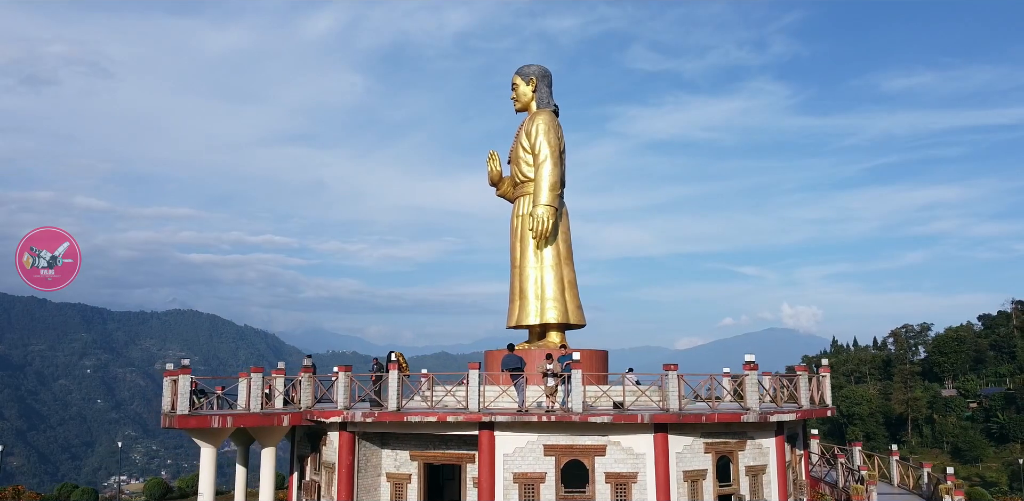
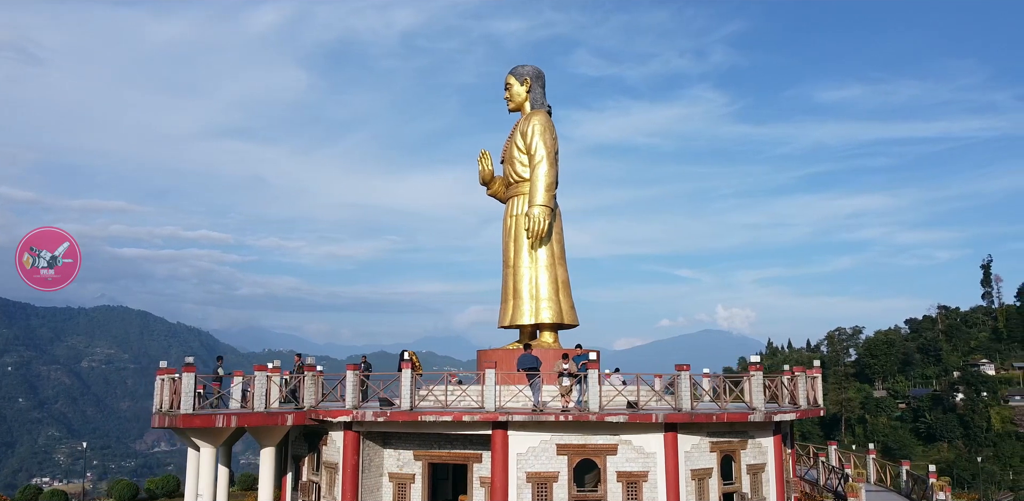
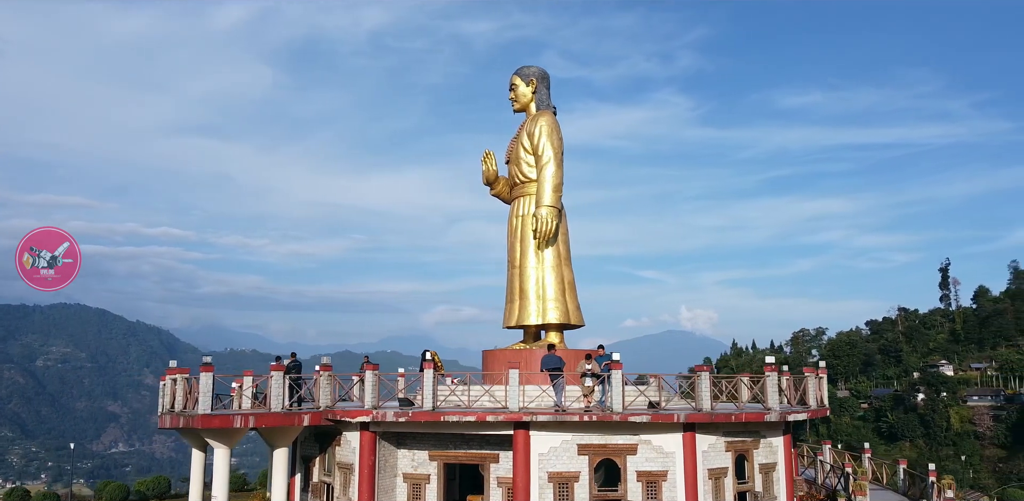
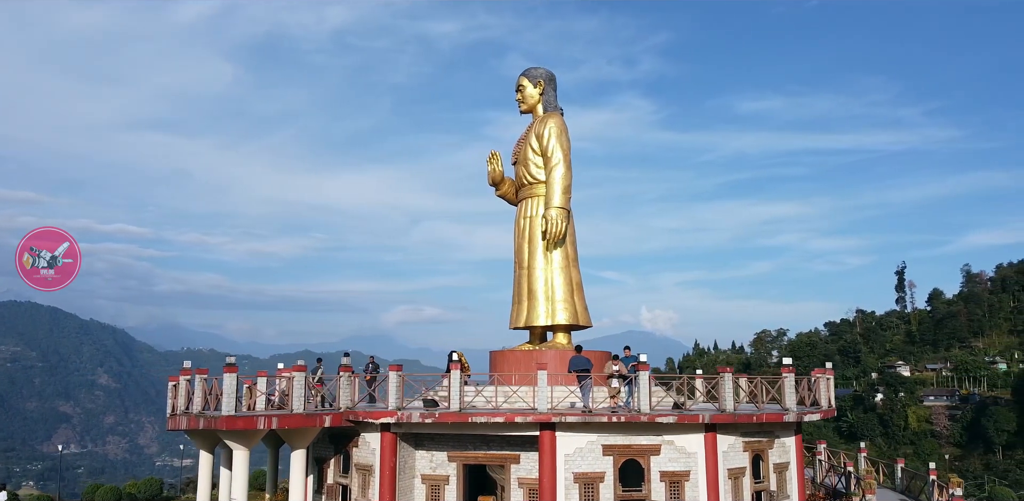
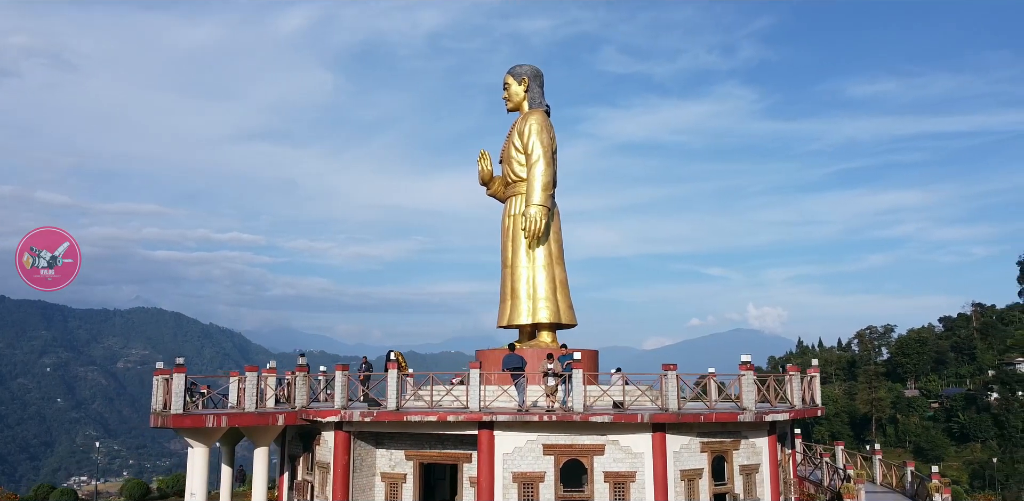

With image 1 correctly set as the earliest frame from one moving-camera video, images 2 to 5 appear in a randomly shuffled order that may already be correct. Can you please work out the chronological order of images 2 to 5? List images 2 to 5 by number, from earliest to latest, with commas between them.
5, 2, 3, 4
